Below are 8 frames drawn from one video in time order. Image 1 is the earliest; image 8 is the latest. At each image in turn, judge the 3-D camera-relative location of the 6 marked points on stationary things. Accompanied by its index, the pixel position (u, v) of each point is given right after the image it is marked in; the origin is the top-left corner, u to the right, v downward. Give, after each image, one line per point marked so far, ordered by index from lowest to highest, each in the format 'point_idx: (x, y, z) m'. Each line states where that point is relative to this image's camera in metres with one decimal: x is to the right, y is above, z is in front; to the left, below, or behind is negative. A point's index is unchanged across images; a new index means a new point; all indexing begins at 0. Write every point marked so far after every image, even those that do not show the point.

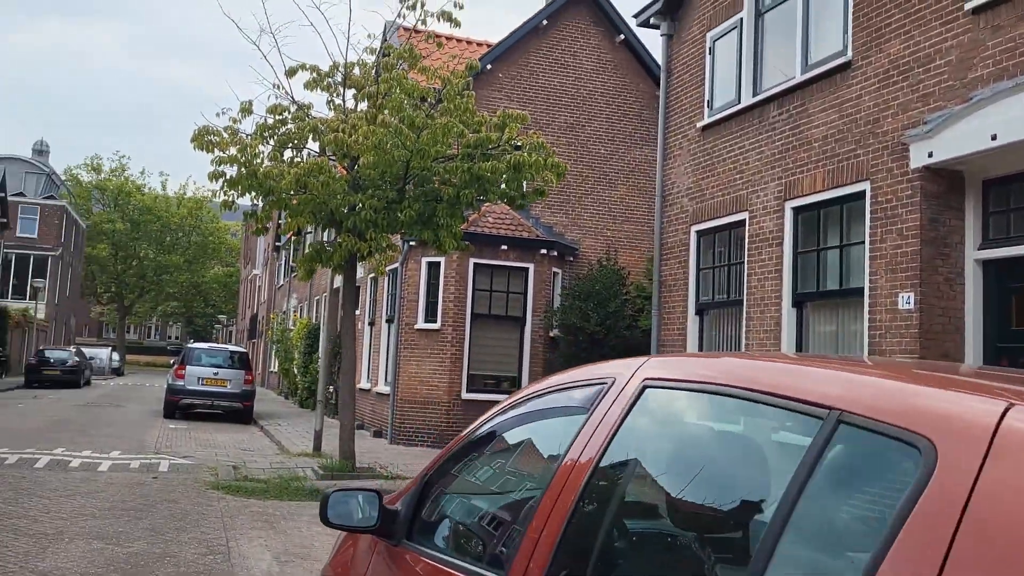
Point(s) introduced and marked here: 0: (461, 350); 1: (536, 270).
0: (-0.9, -1.1, +15.5) m
1: (+0.4, +0.3, +16.0) m
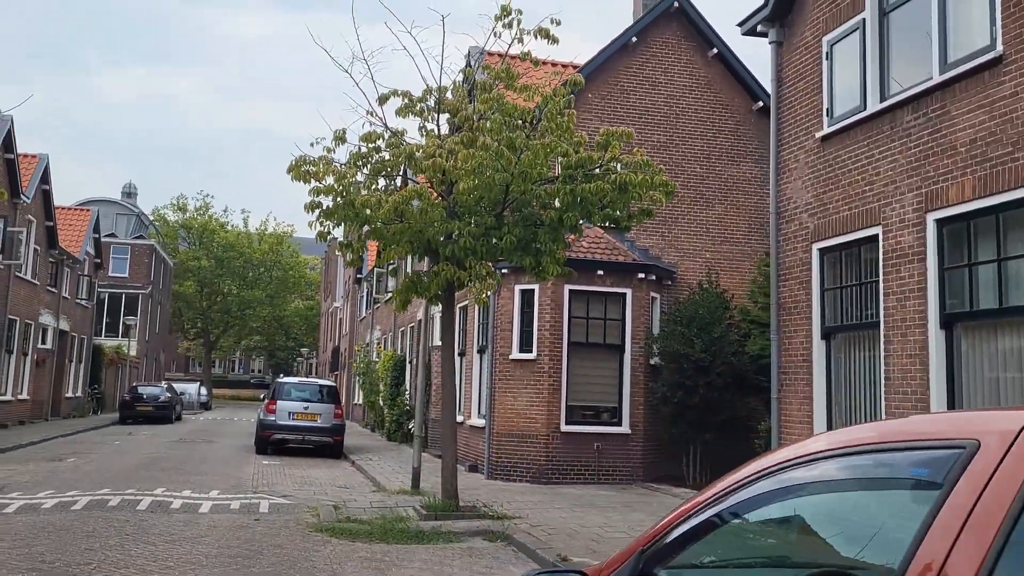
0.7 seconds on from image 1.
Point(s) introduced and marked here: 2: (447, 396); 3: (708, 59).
0: (+0.8, -1.6, +14.9) m
1: (+2.1, -0.1, +15.3) m
2: (-0.8, -1.4, +11.4) m
3: (+3.7, +4.3, +16.9) m
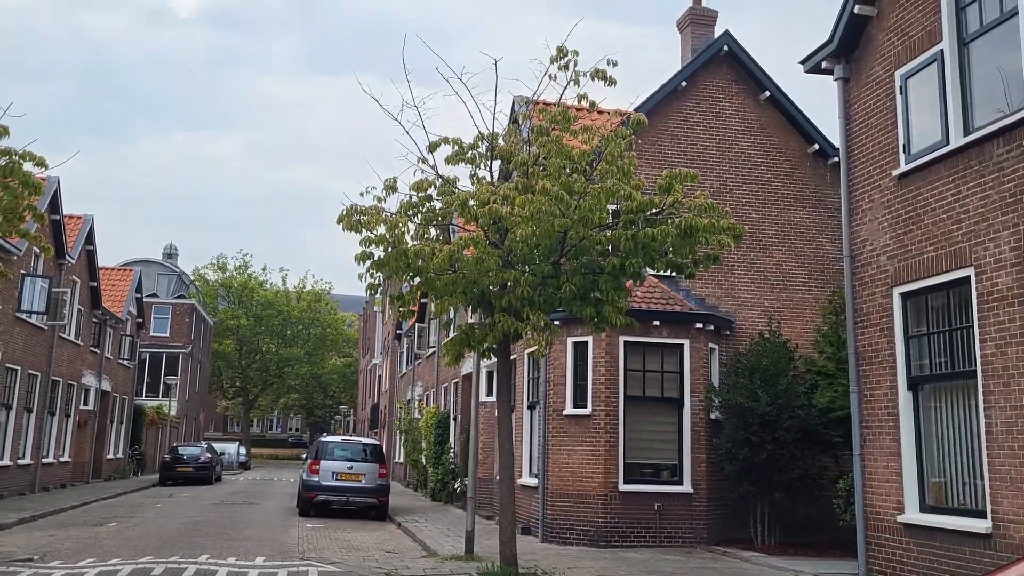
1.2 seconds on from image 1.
0: (+1.7, -2.4, +14.2) m
1: (+3.0, -1.0, +14.7) m
2: (-0.1, -2.1, +10.8) m
3: (+4.6, +3.4, +16.4) m
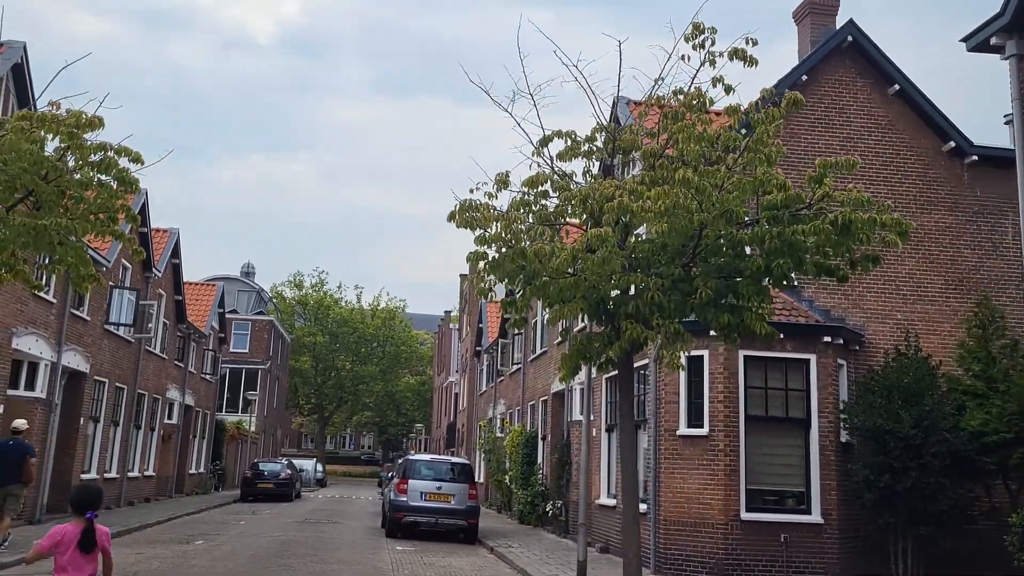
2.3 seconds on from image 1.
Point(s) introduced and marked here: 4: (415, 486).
0: (+3.3, -2.5, +13.0) m
1: (+4.6, -1.1, +13.4) m
2: (+1.3, -2.1, +9.7) m
3: (+6.4, +3.2, +15.1) m
4: (-2.1, -4.3, +19.3) m
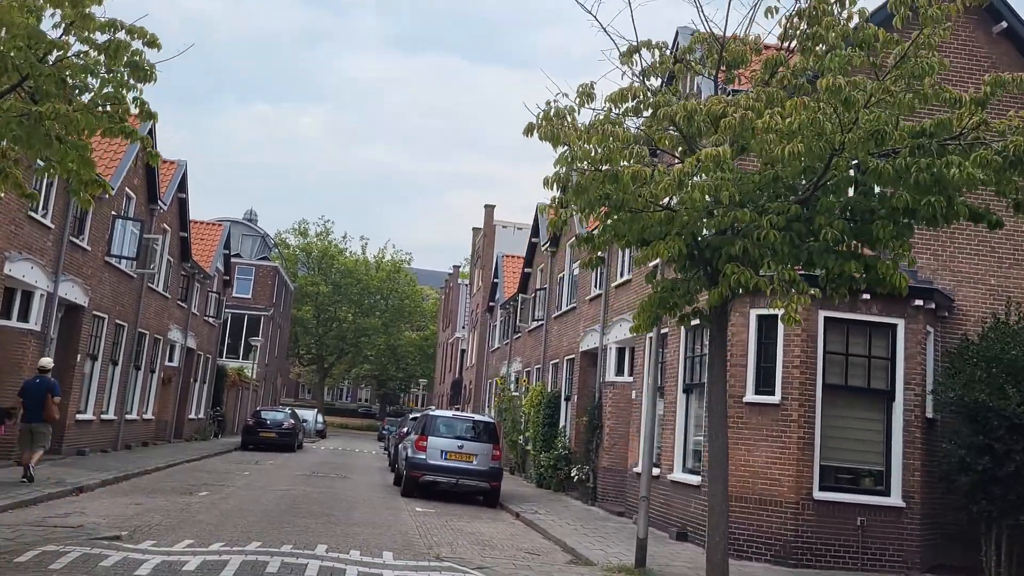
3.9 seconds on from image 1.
0: (+3.9, -1.9, +11.6) m
1: (+5.3, -0.5, +11.9) m
2: (+1.9, -1.5, +8.3) m
3: (+7.3, +3.8, +13.5) m
4: (-1.6, -3.1, +18.0) m
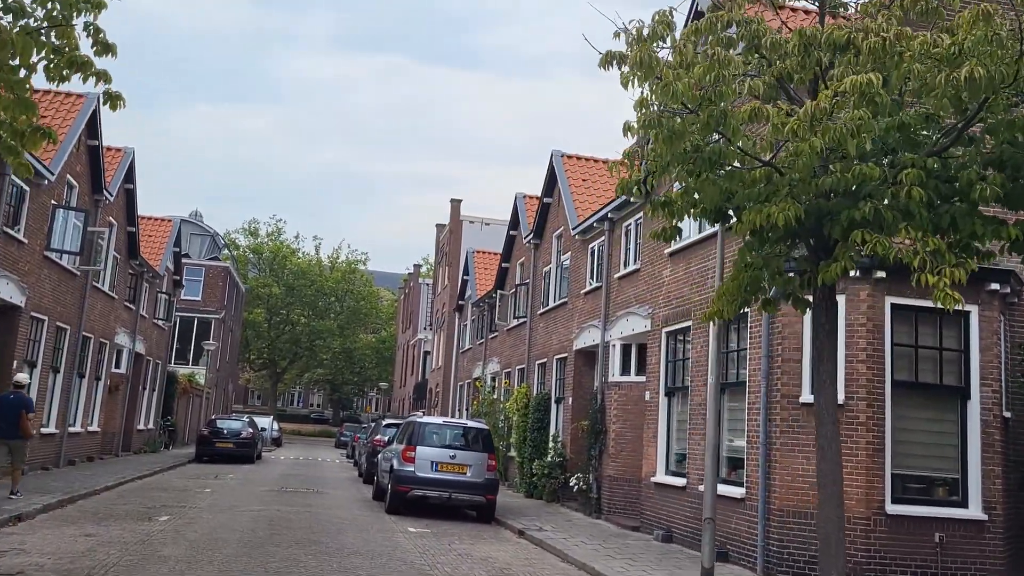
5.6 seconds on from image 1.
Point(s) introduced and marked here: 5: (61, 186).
0: (+4.2, -1.7, +10.1) m
1: (+5.6, -0.3, +10.5) m
2: (+2.4, -1.3, +6.7) m
3: (+7.4, +4.0, +12.2) m
4: (-1.6, -3.0, +16.2) m
5: (-9.8, +2.2, +19.3) m
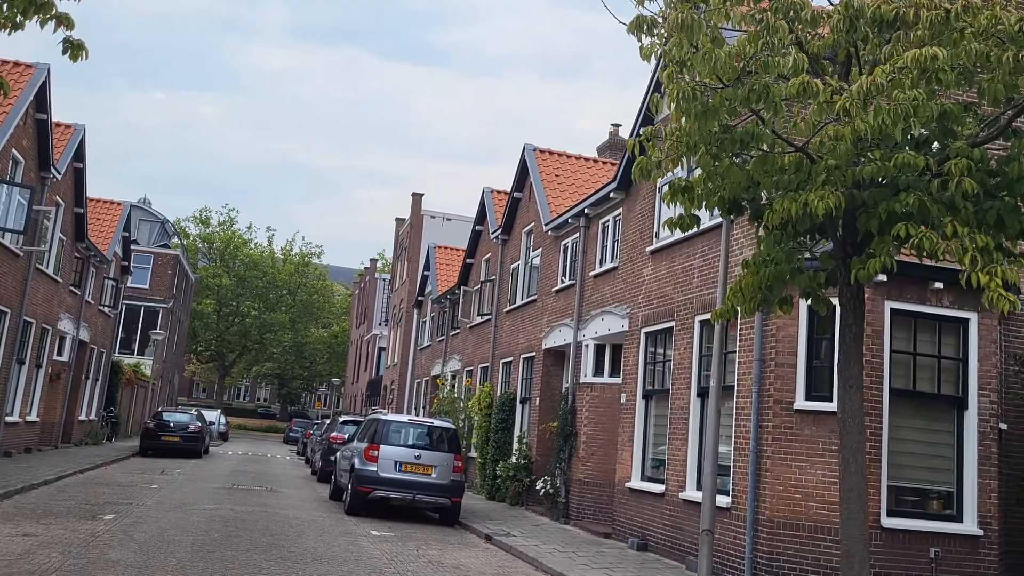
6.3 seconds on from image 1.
0: (+4.0, -1.7, +9.7) m
1: (+5.4, -0.4, +10.2) m
2: (+2.4, -1.3, +6.2) m
3: (+7.2, +3.9, +11.9) m
4: (-2.2, -2.9, +15.4) m
5: (-10.3, +2.6, +18.1) m
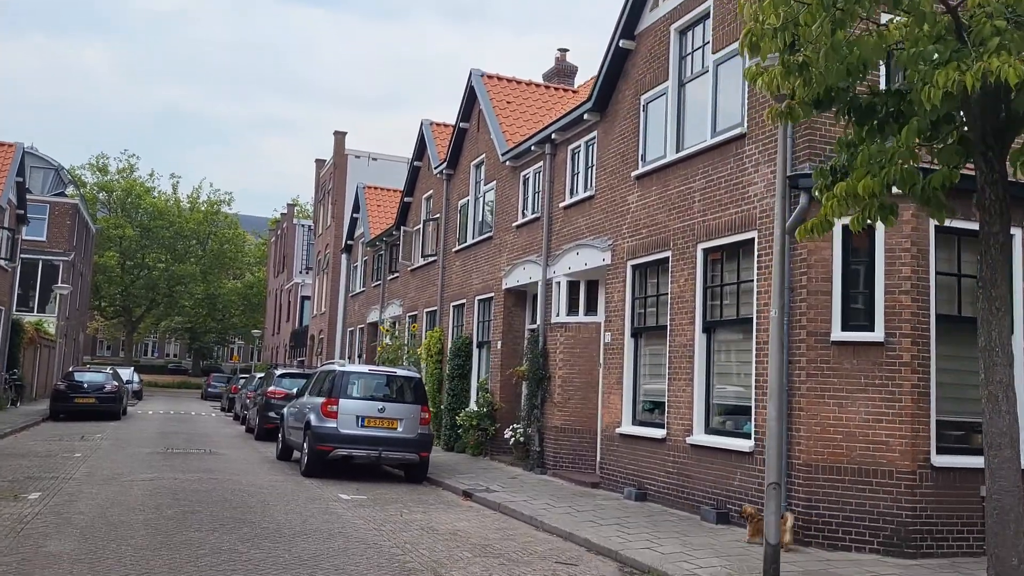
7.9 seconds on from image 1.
0: (+4.1, -0.9, +8.8) m
1: (+5.4, +0.5, +9.3) m
2: (+2.8, -0.8, +5.1) m
3: (+7.0, +4.9, +11.0) m
4: (-2.6, -1.9, +13.9) m
5: (-11.1, +3.5, +15.5) m
